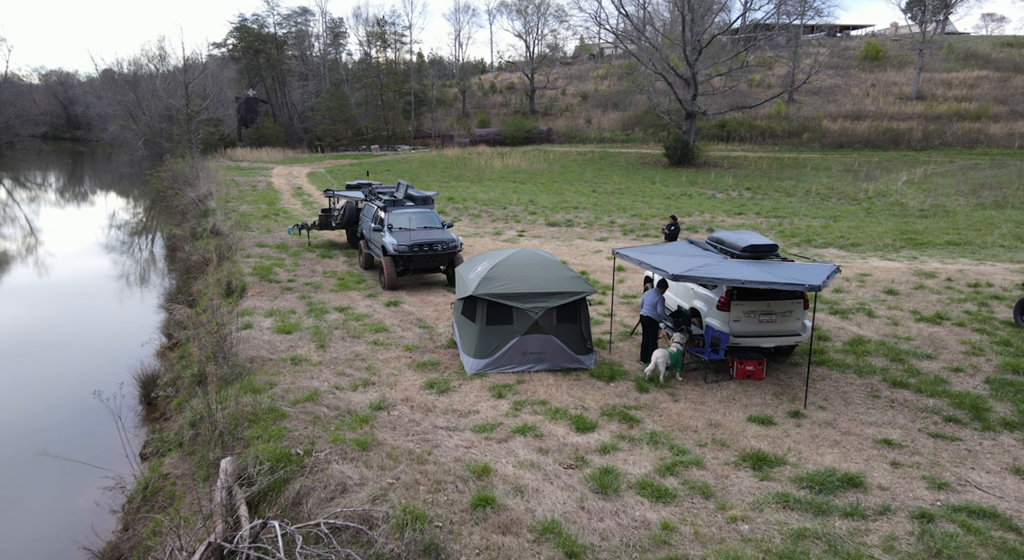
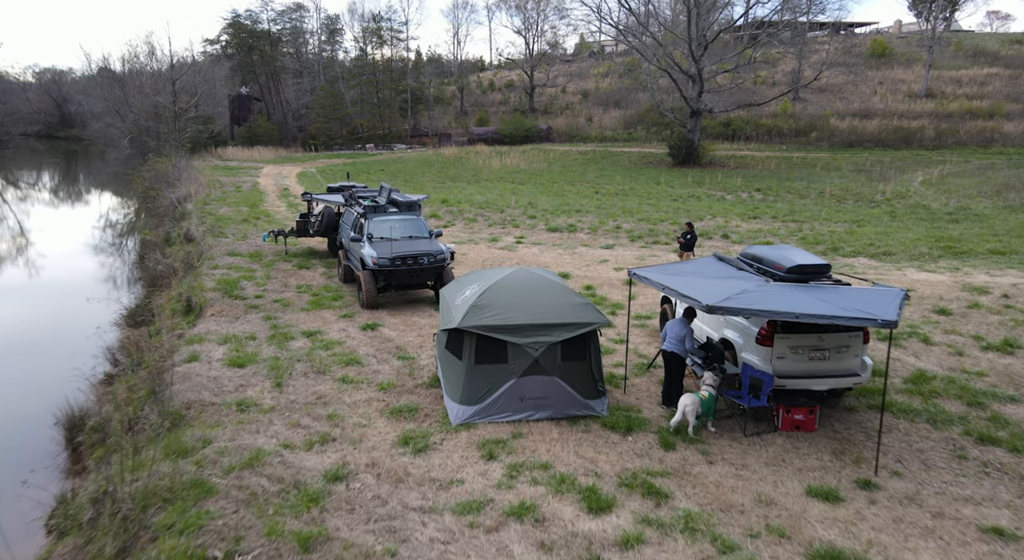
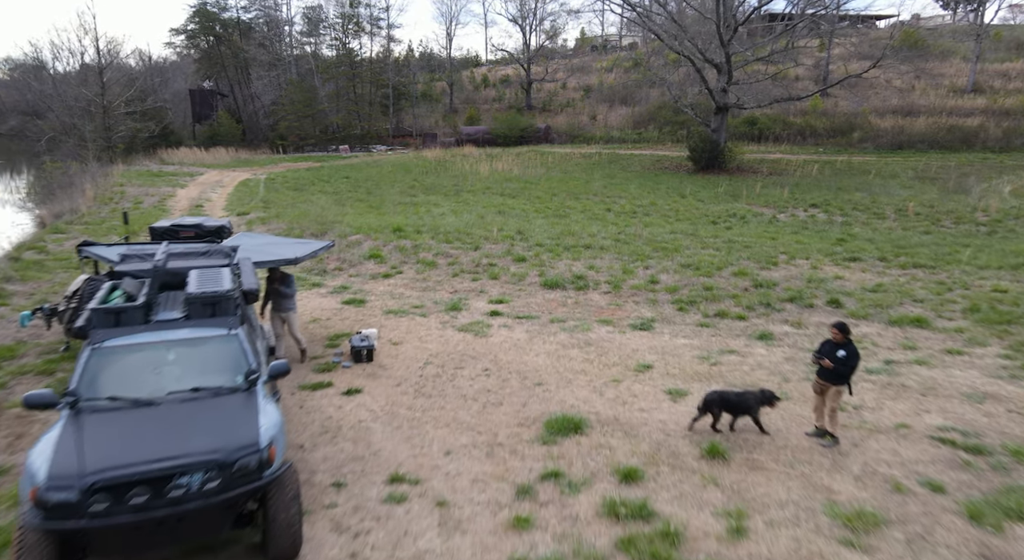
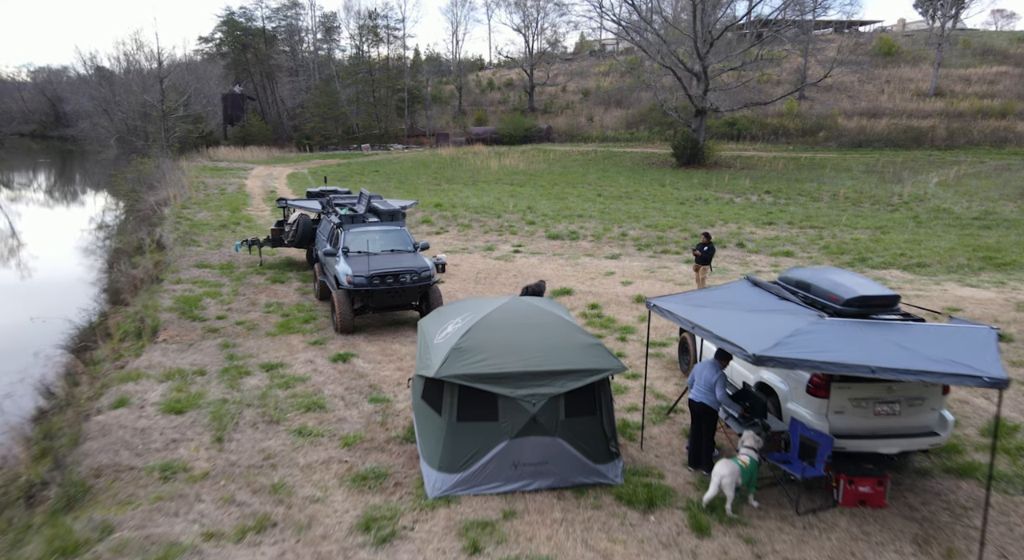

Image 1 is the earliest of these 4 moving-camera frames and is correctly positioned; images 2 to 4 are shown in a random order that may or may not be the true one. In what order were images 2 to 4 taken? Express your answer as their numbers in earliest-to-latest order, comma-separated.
2, 4, 3
